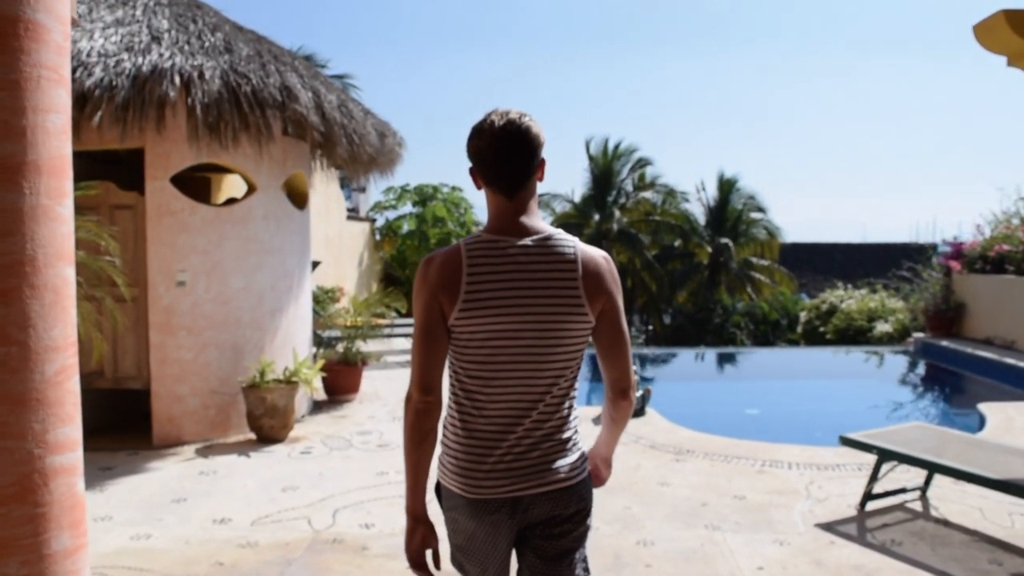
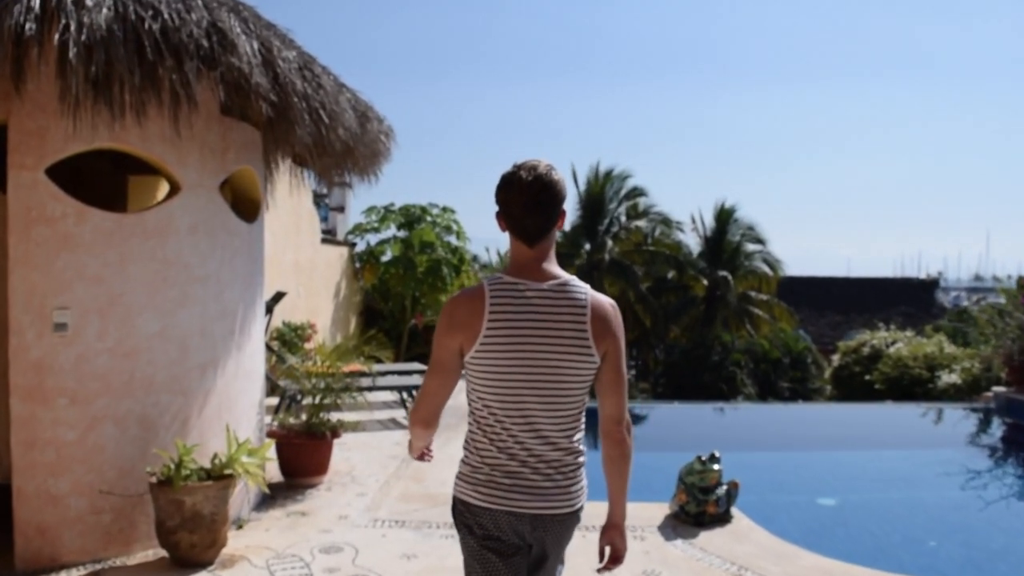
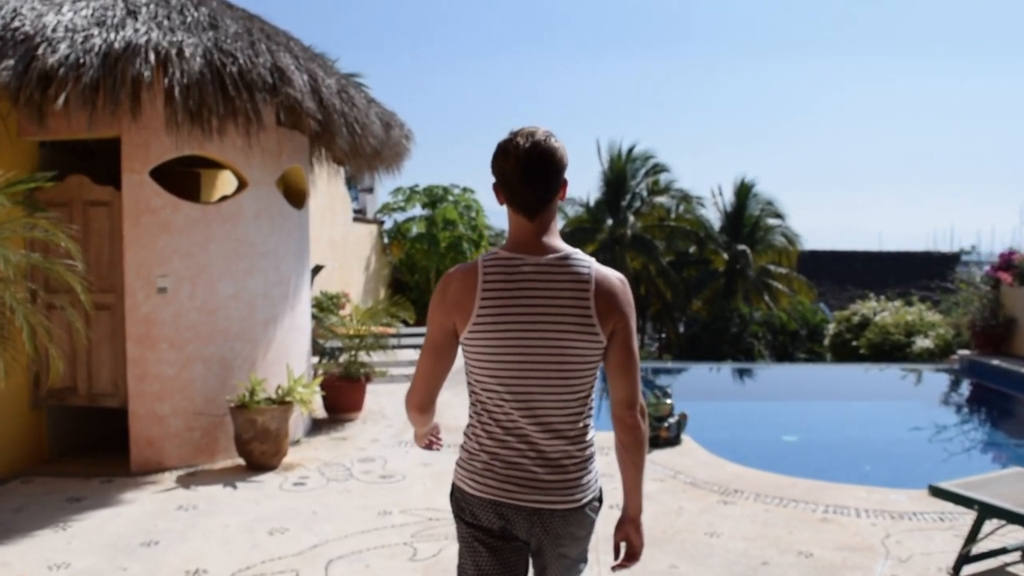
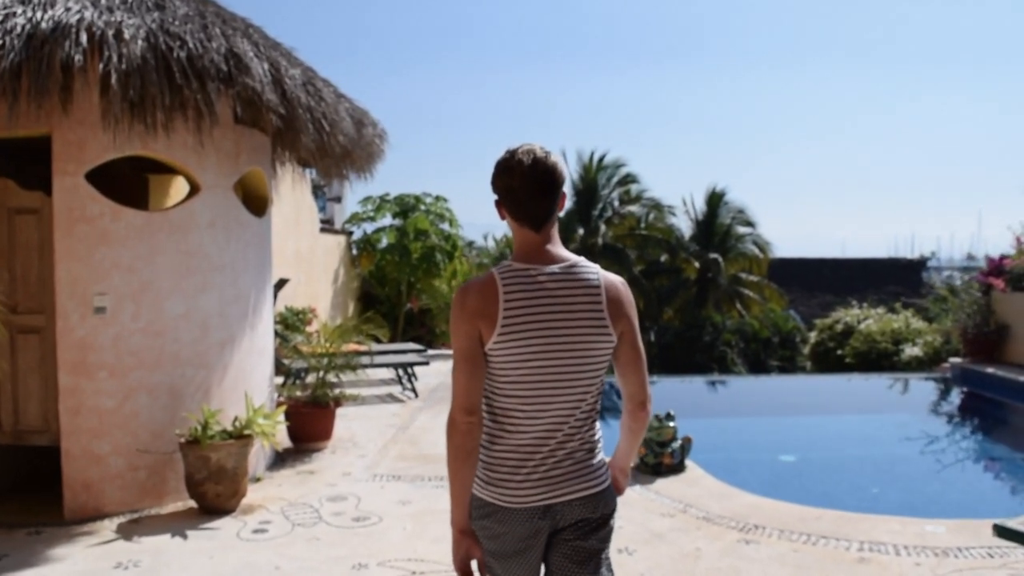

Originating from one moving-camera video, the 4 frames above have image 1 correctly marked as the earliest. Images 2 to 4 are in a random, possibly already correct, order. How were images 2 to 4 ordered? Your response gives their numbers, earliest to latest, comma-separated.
3, 4, 2
